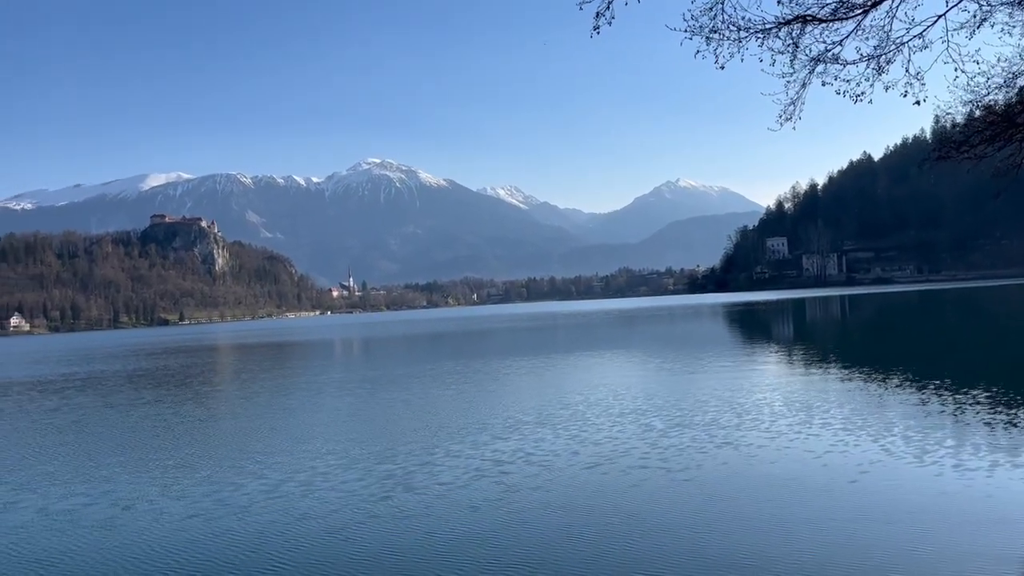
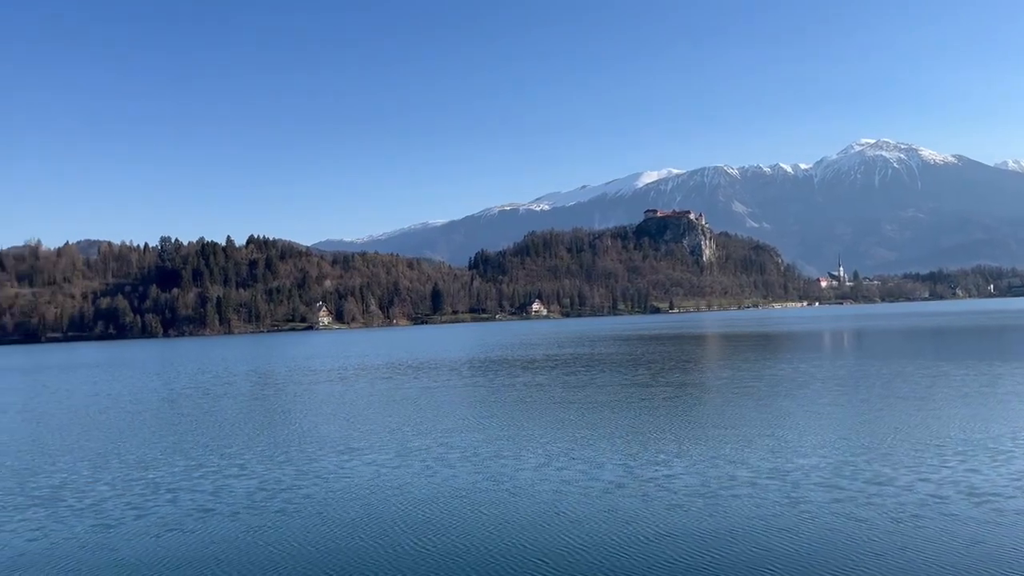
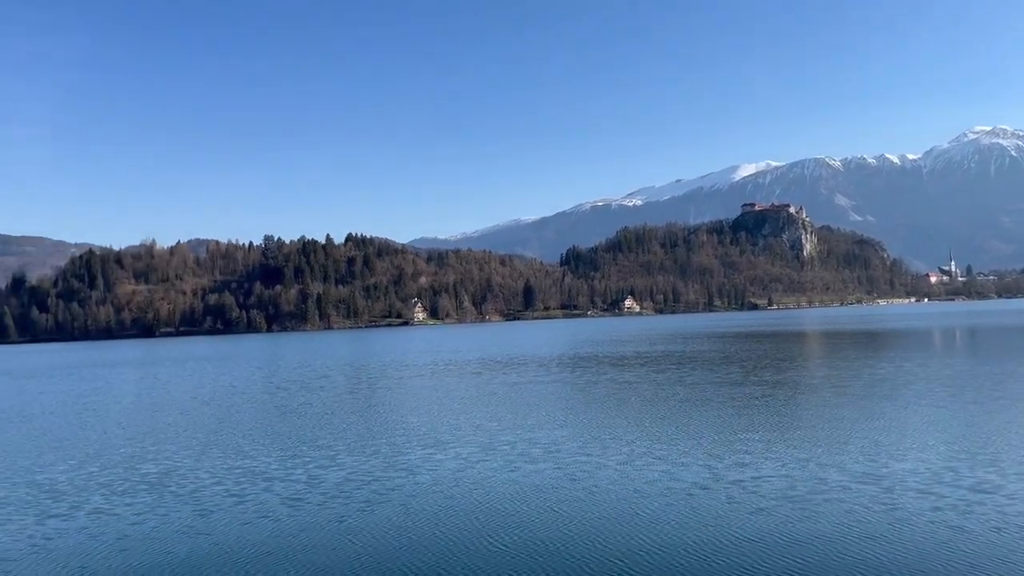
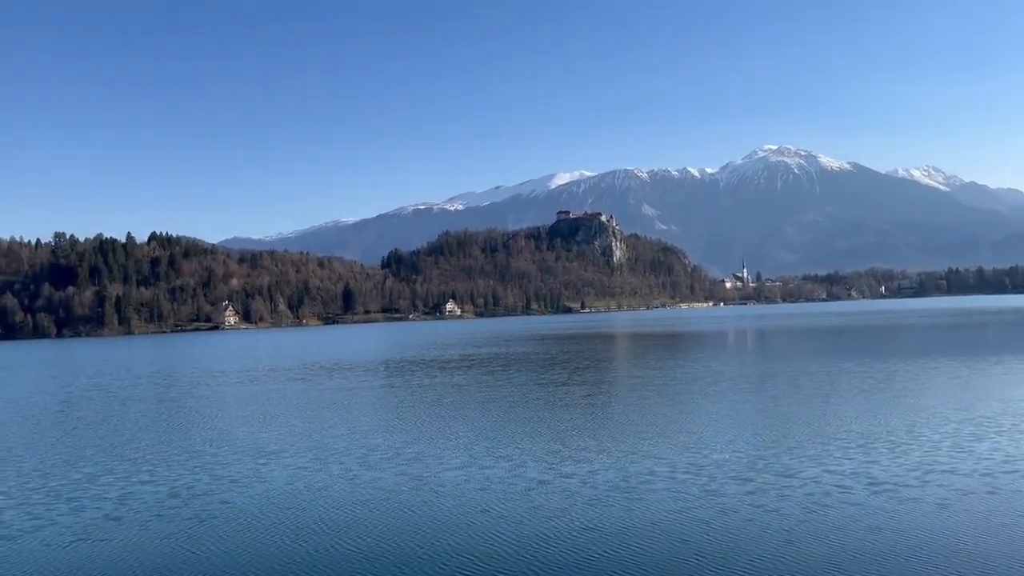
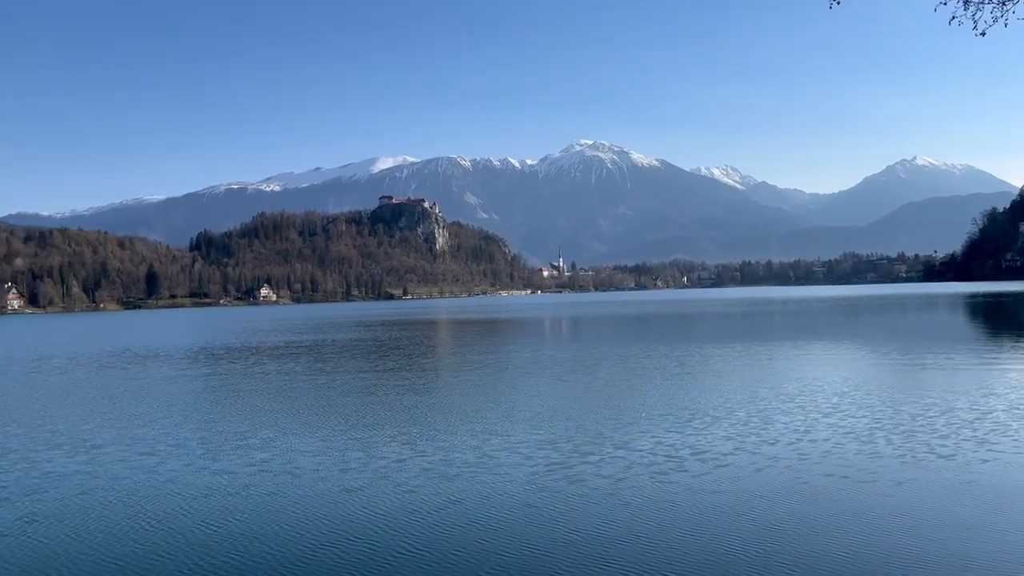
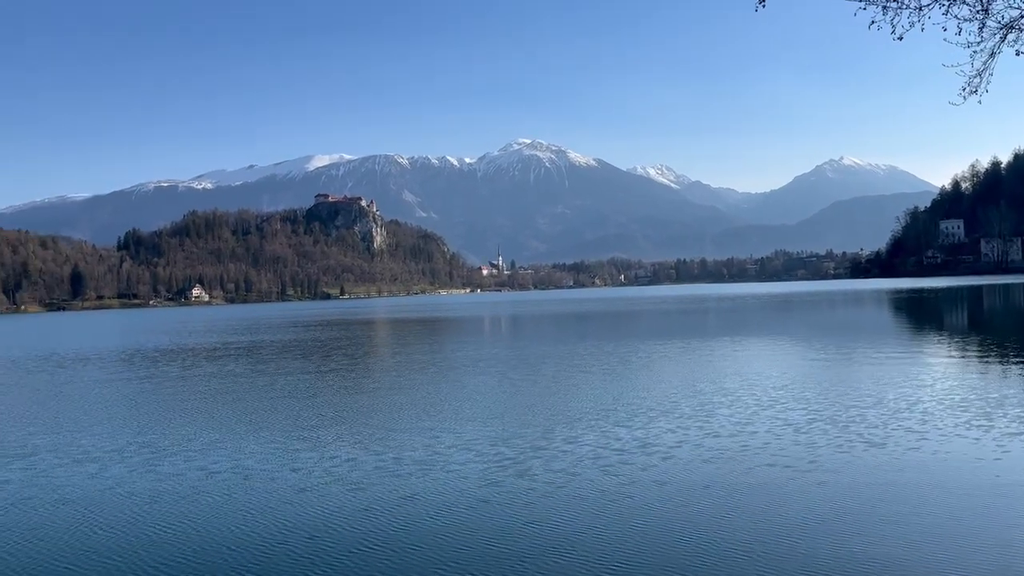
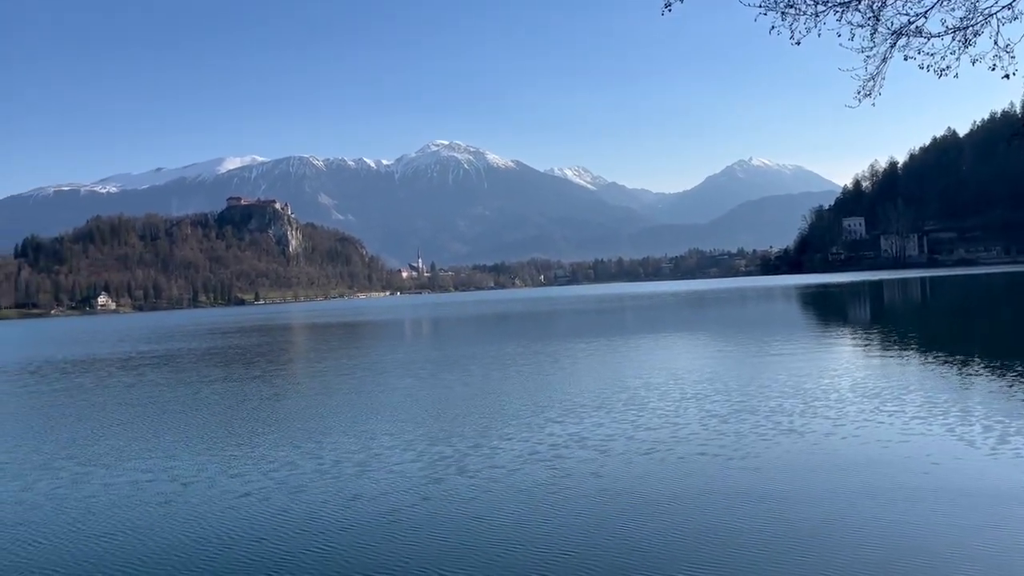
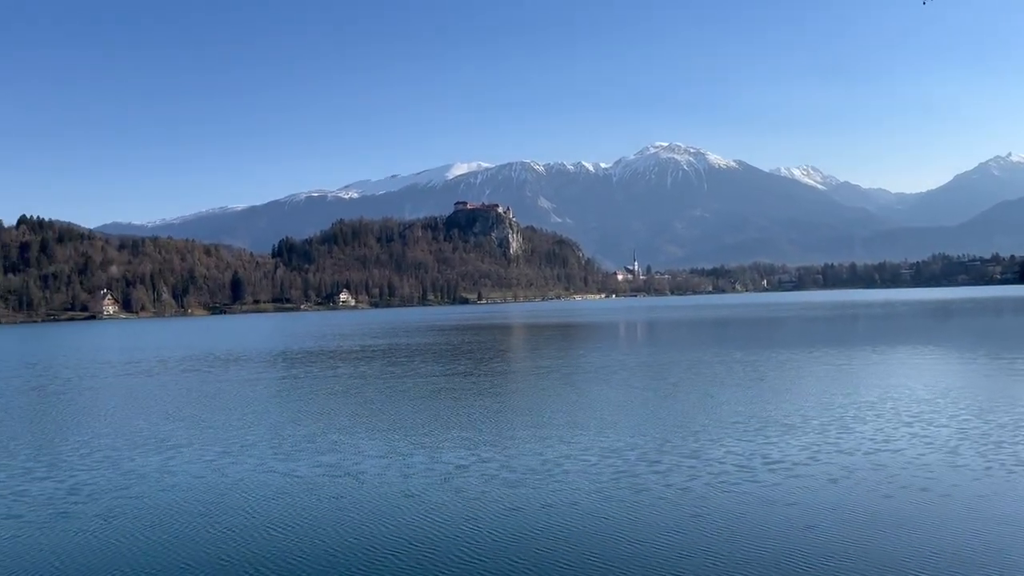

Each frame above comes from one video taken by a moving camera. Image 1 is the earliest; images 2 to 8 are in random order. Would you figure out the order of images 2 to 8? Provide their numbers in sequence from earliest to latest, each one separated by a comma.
7, 6, 5, 8, 4, 2, 3
